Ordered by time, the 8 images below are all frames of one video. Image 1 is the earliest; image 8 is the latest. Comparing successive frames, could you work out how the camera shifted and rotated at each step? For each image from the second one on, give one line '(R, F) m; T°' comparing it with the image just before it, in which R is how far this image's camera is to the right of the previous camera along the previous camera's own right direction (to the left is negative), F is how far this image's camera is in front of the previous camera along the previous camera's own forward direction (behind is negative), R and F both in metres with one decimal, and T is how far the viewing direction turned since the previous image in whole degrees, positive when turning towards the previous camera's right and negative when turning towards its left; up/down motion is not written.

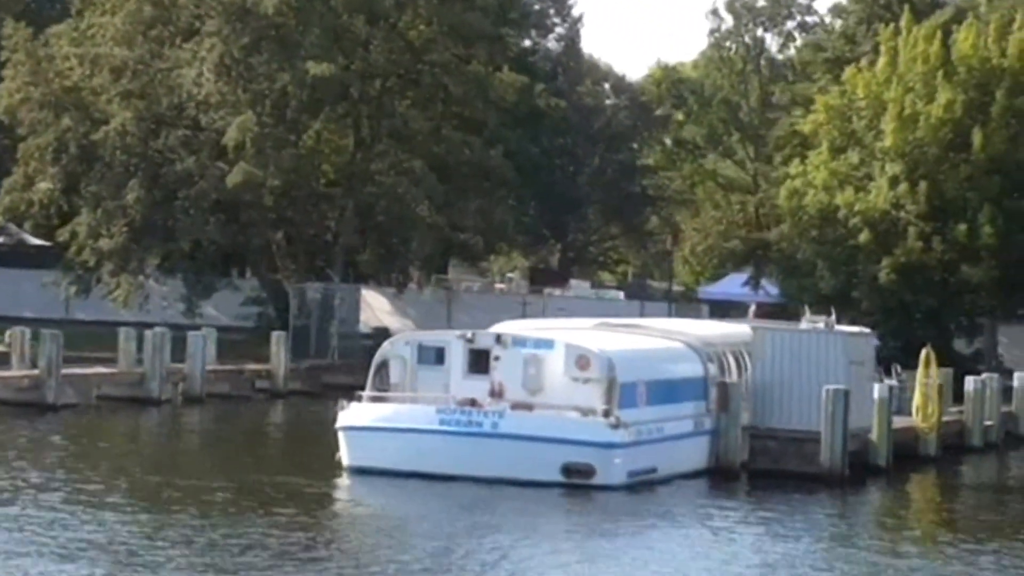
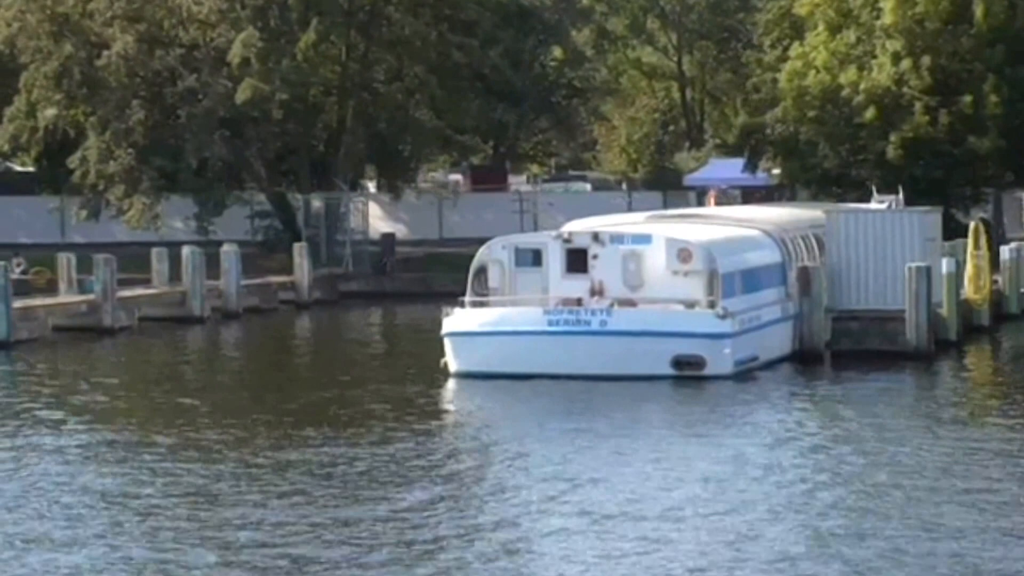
(-2.8, -0.3) m; +3°
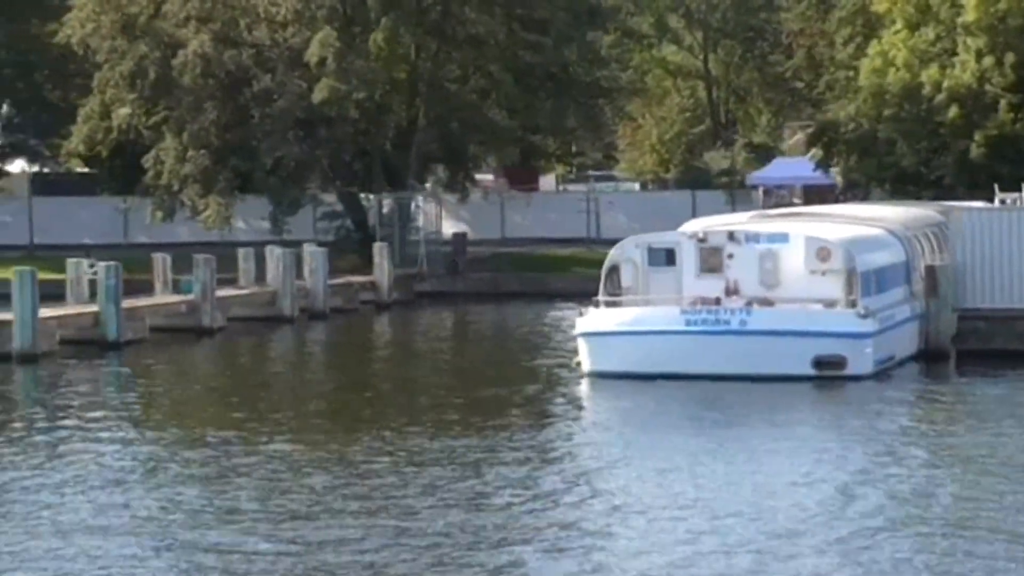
(-1.9, +0.2) m; 0°
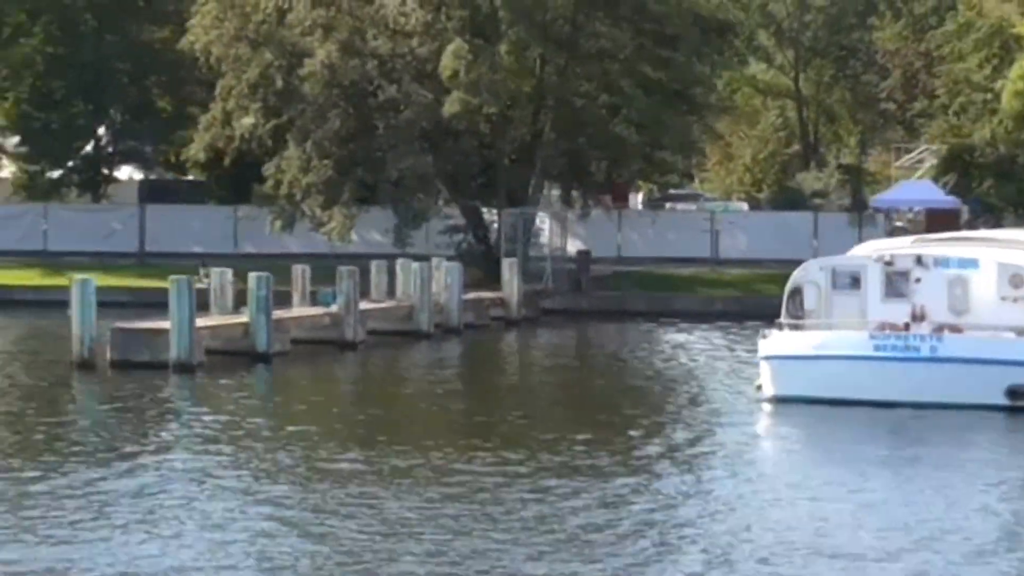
(-1.6, +0.7) m; -1°
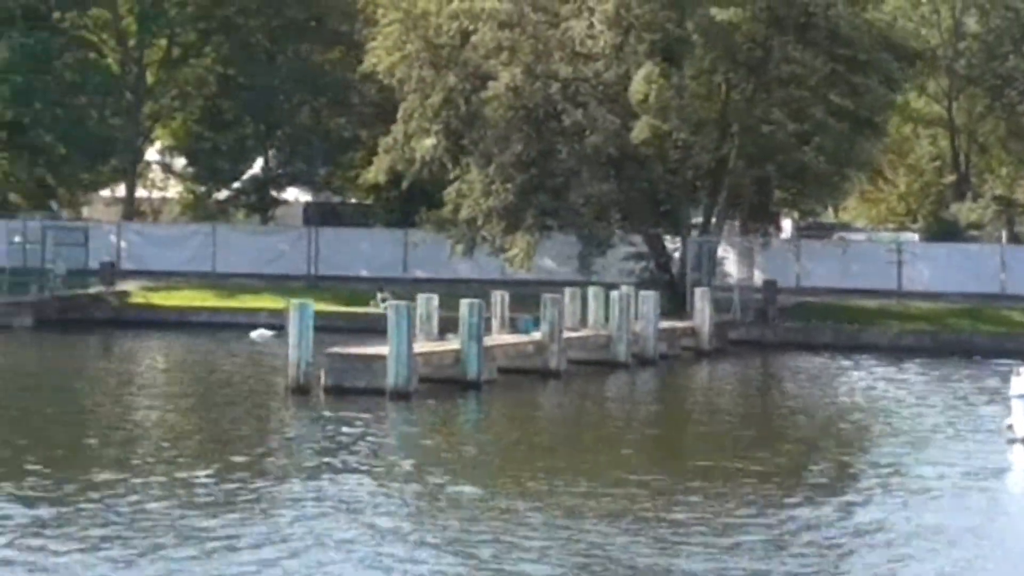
(-1.6, +0.8) m; -3°
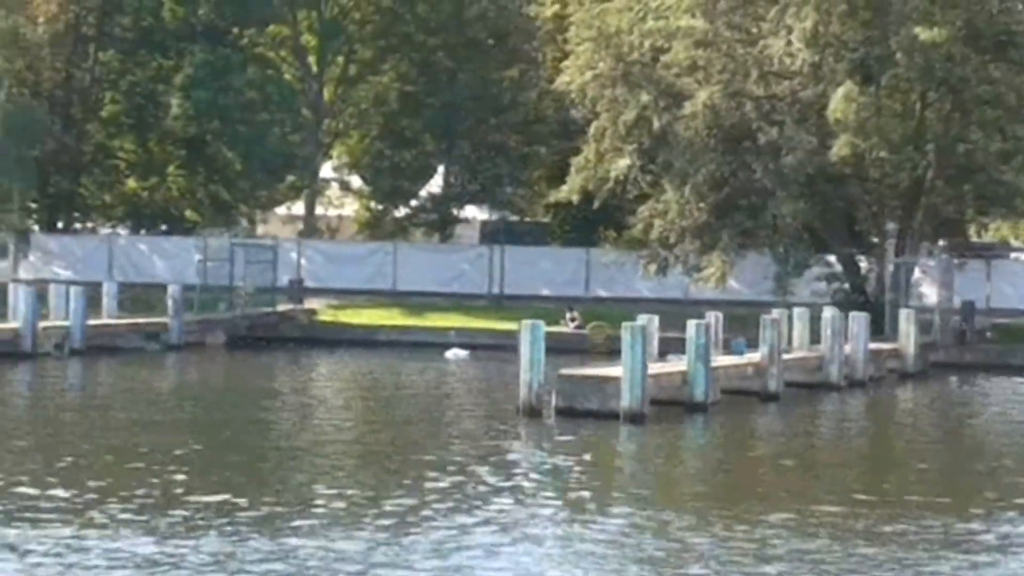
(-1.6, +0.4) m; -3°
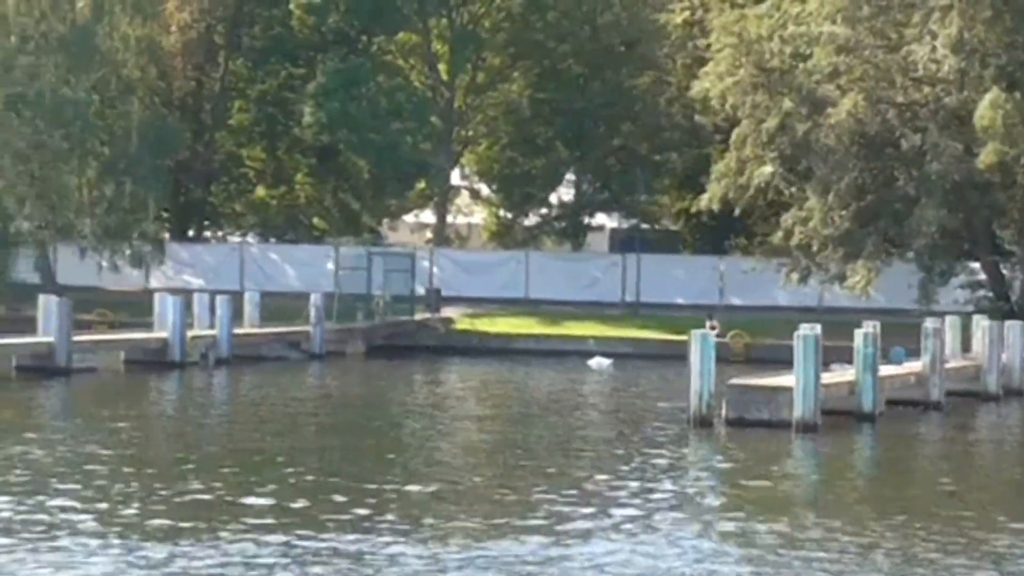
(-1.1, +0.2) m; -2°
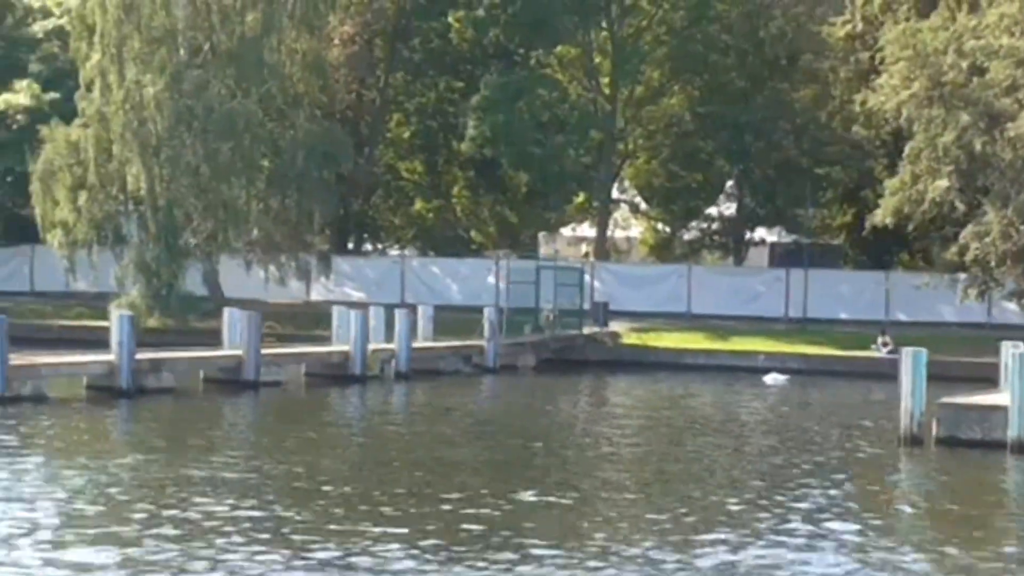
(-1.3, +0.2) m; -3°
